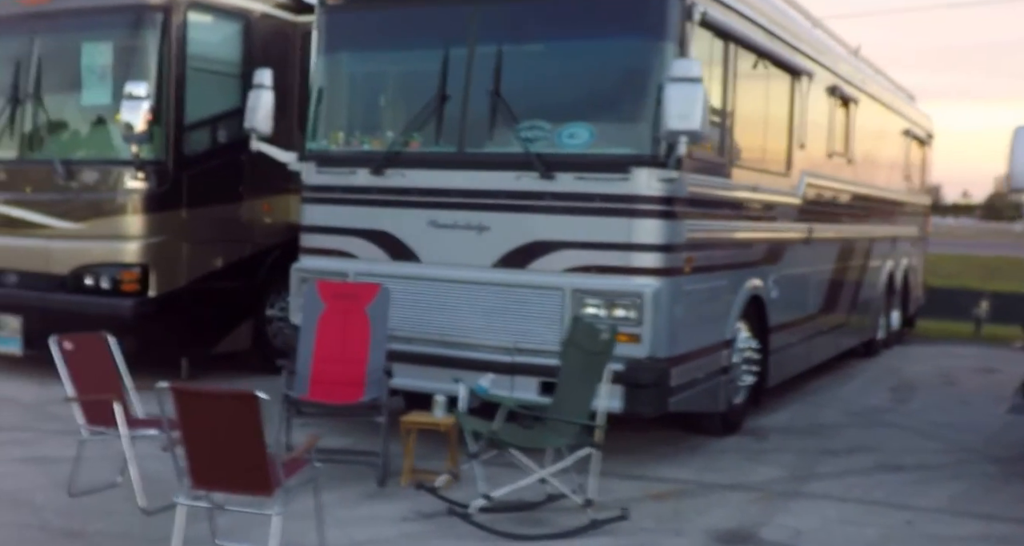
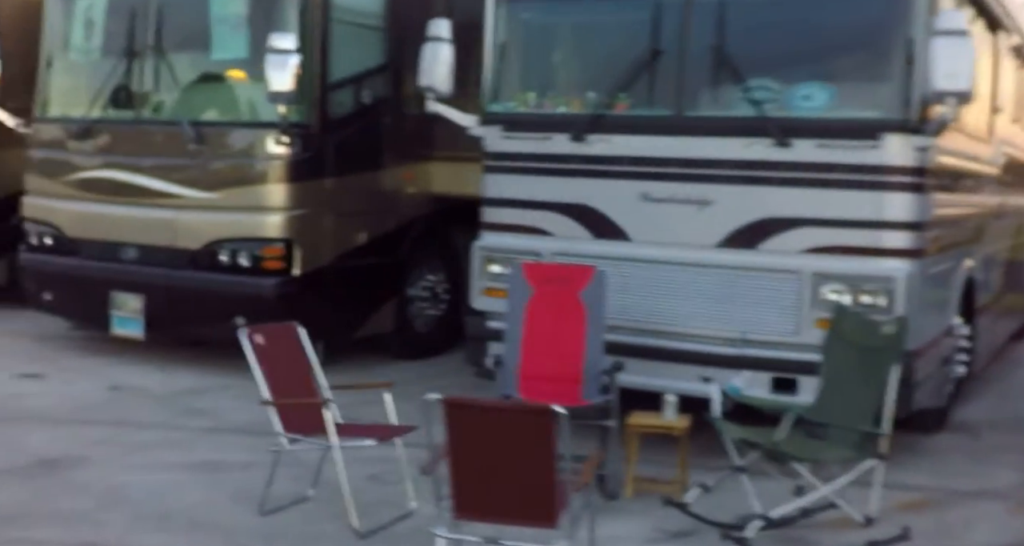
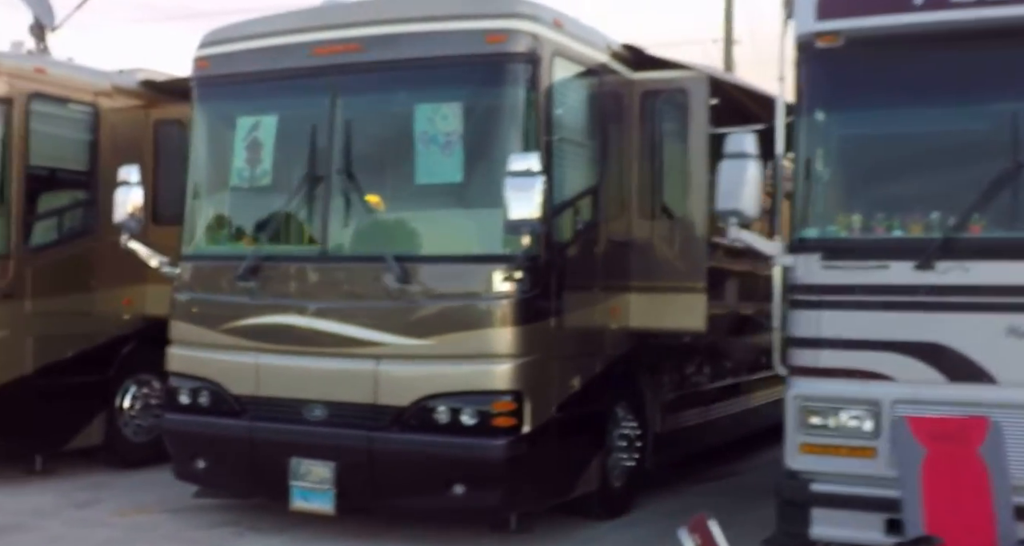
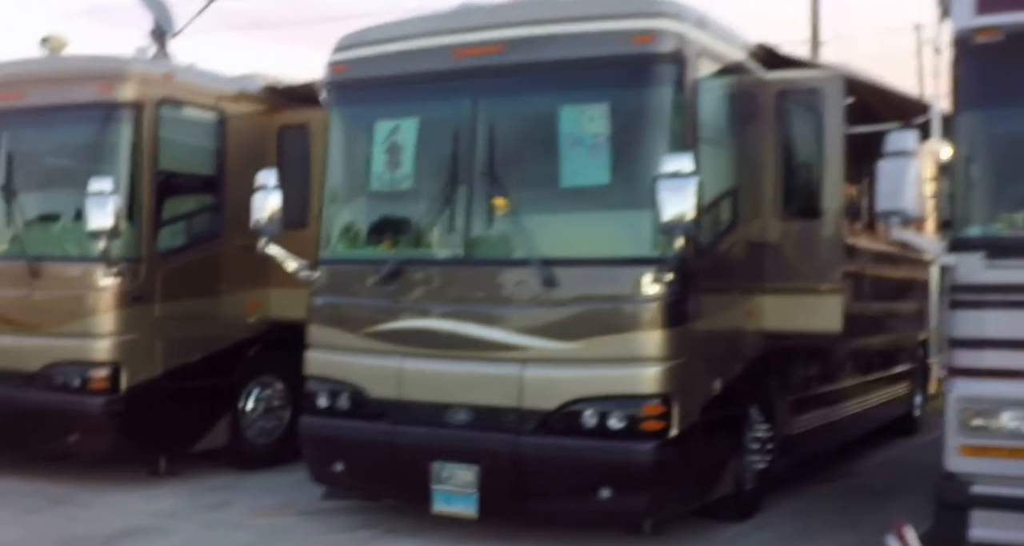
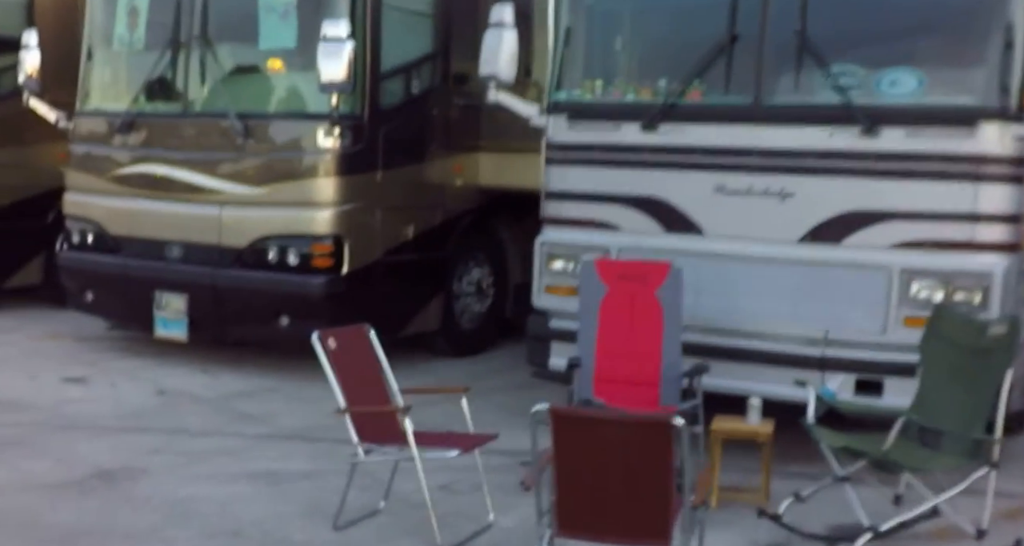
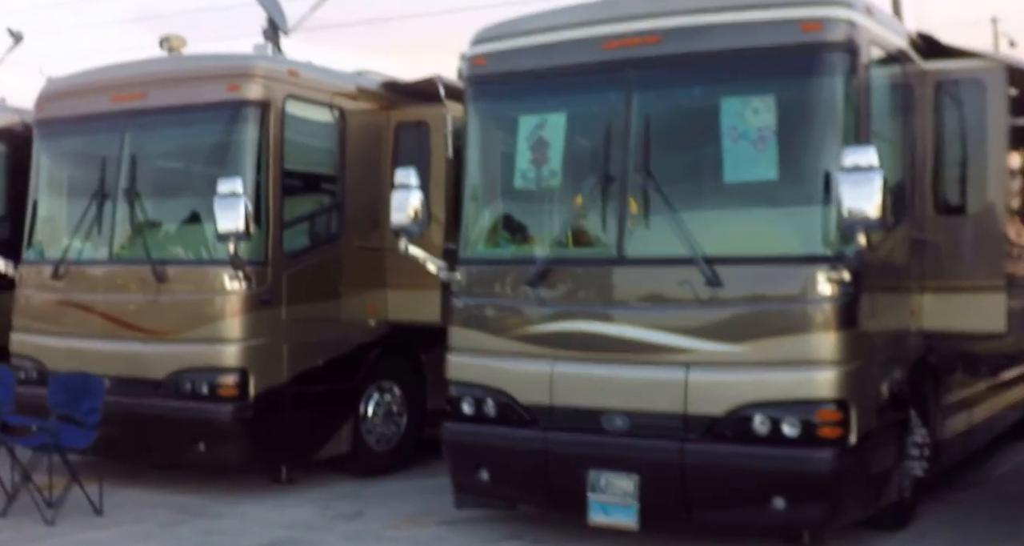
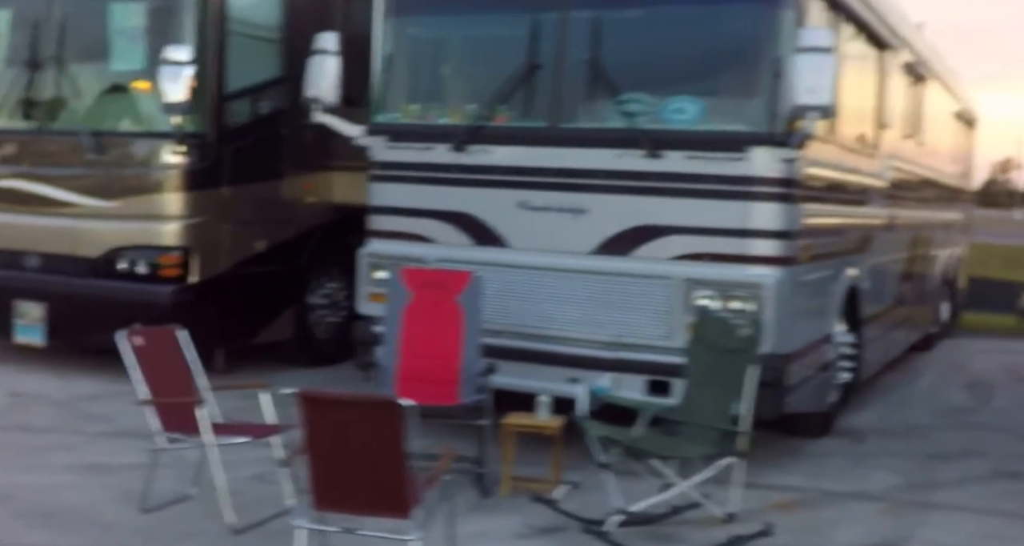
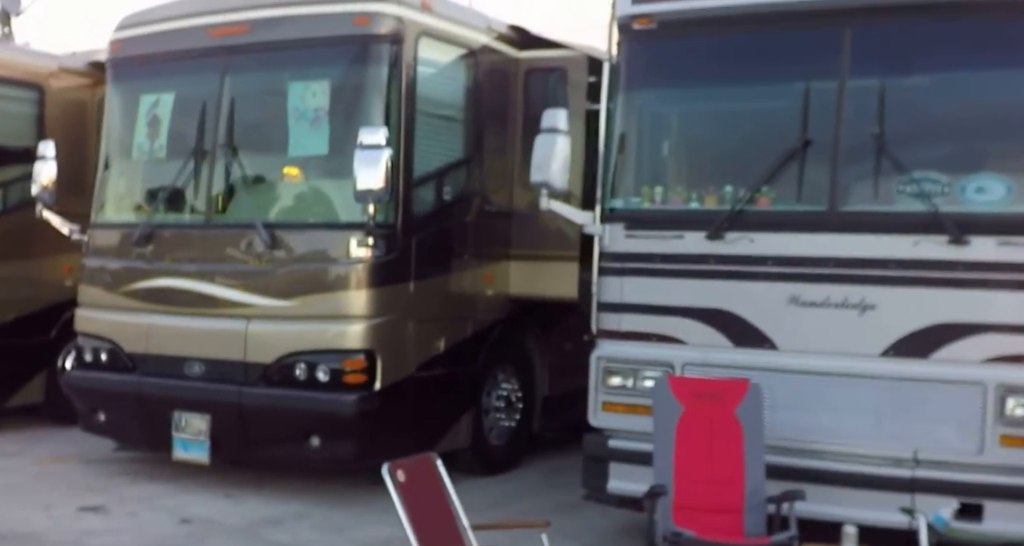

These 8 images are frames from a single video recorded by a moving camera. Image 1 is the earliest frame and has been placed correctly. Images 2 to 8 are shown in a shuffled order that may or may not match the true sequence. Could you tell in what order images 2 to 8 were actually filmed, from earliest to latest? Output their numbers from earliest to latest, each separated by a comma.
7, 2, 5, 8, 3, 4, 6
